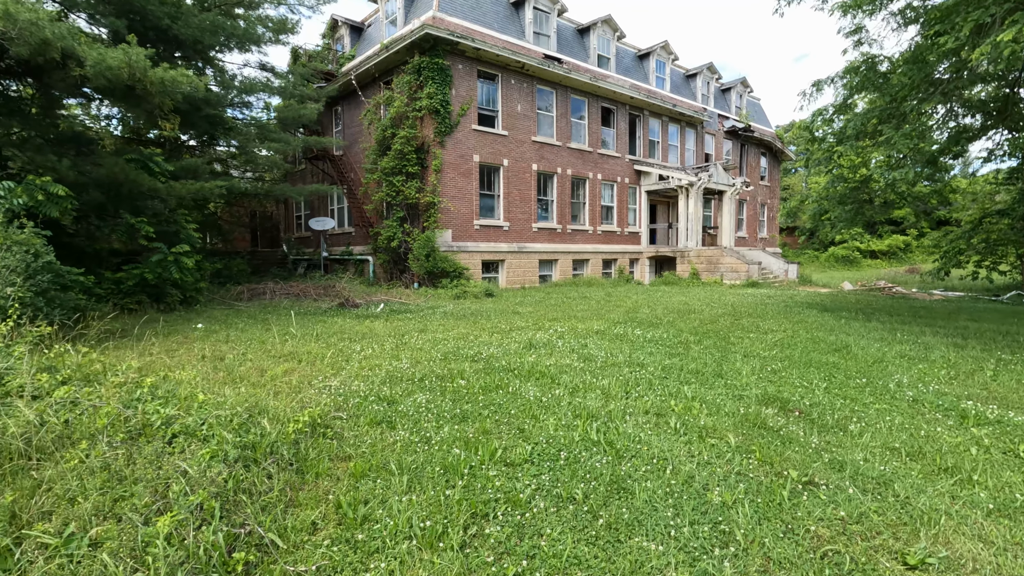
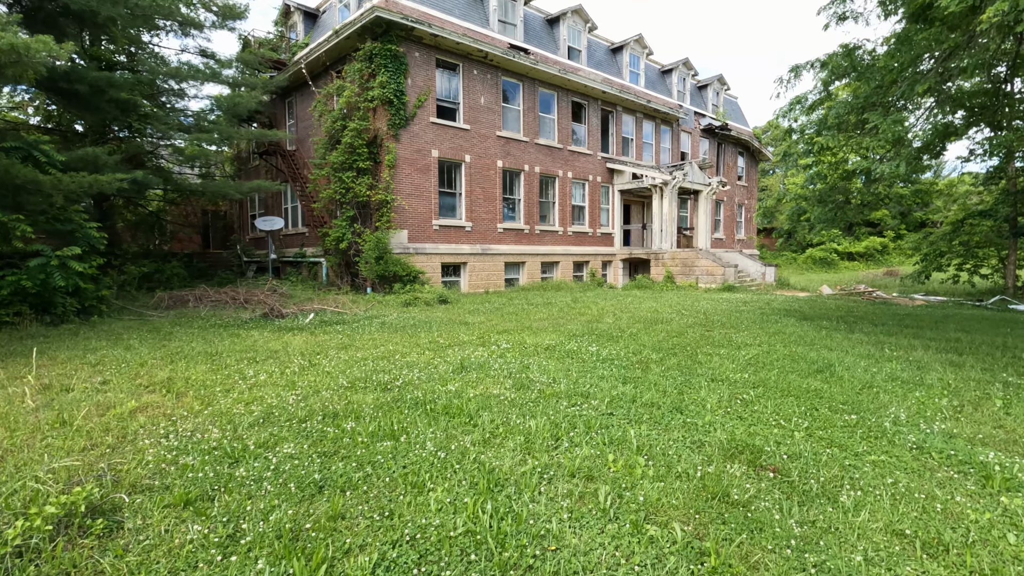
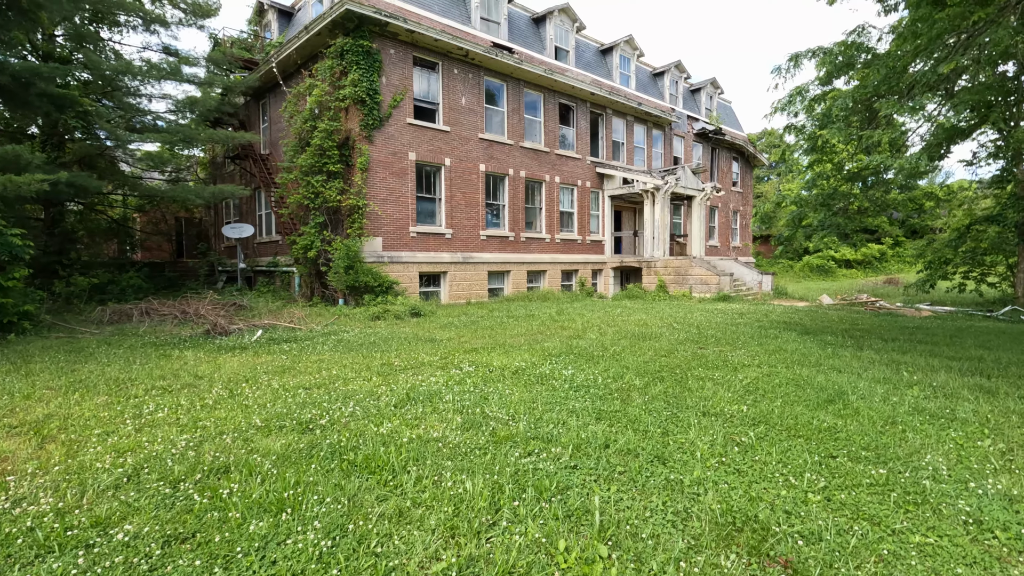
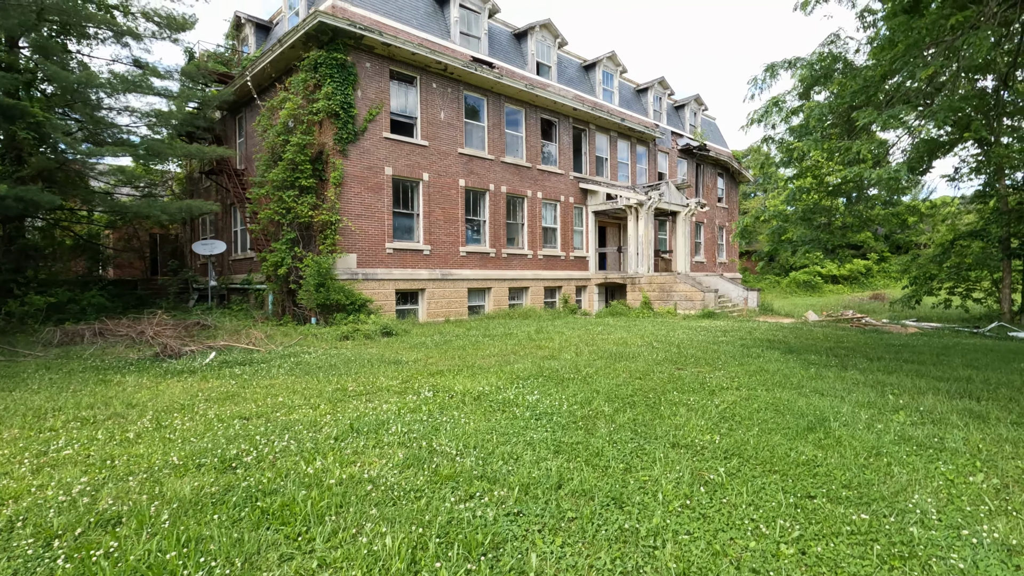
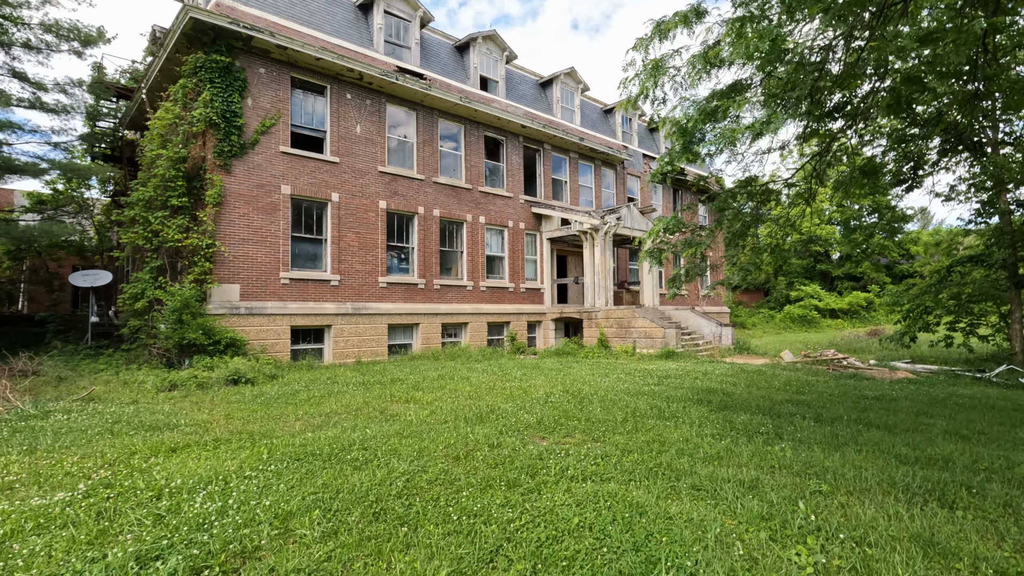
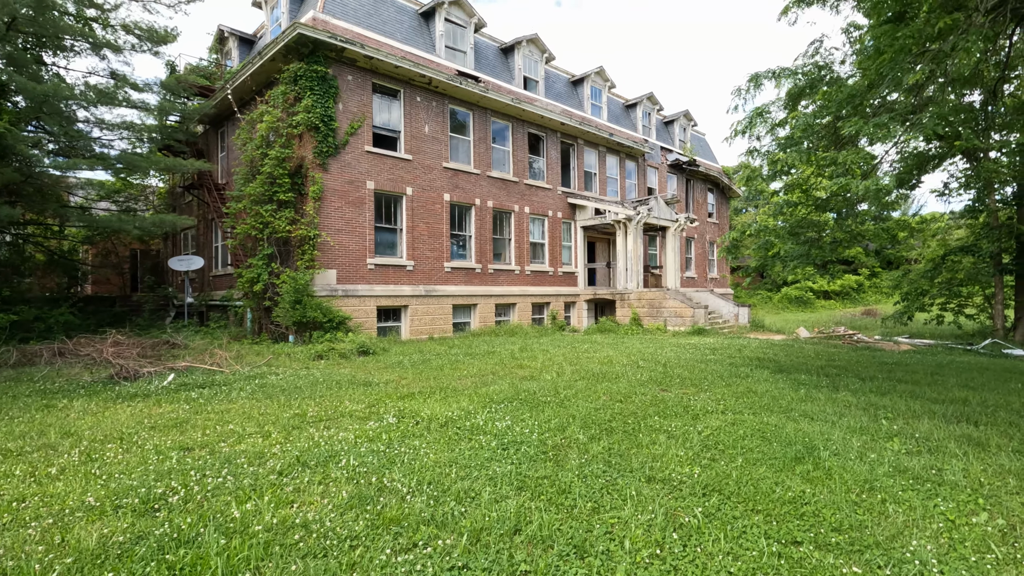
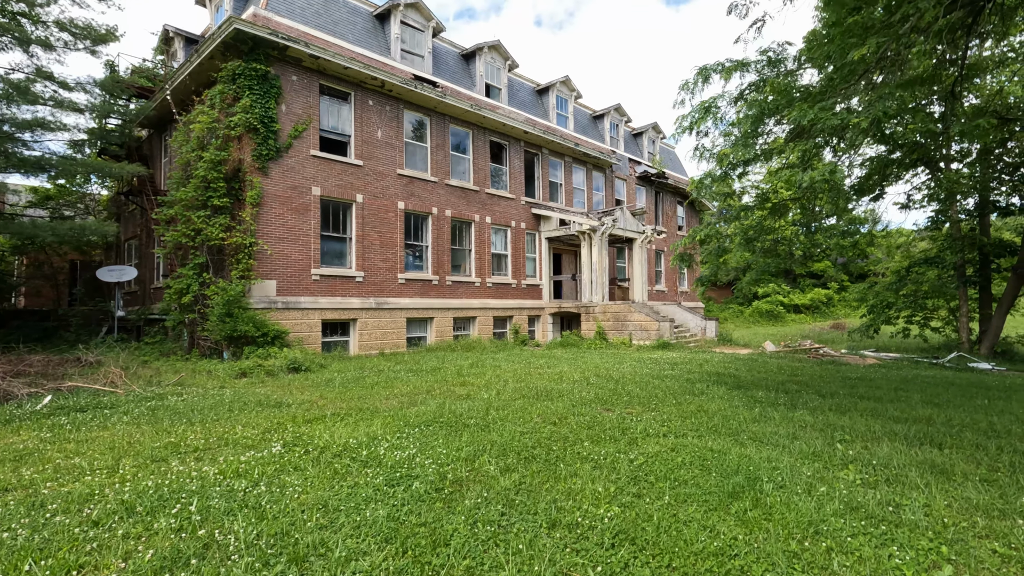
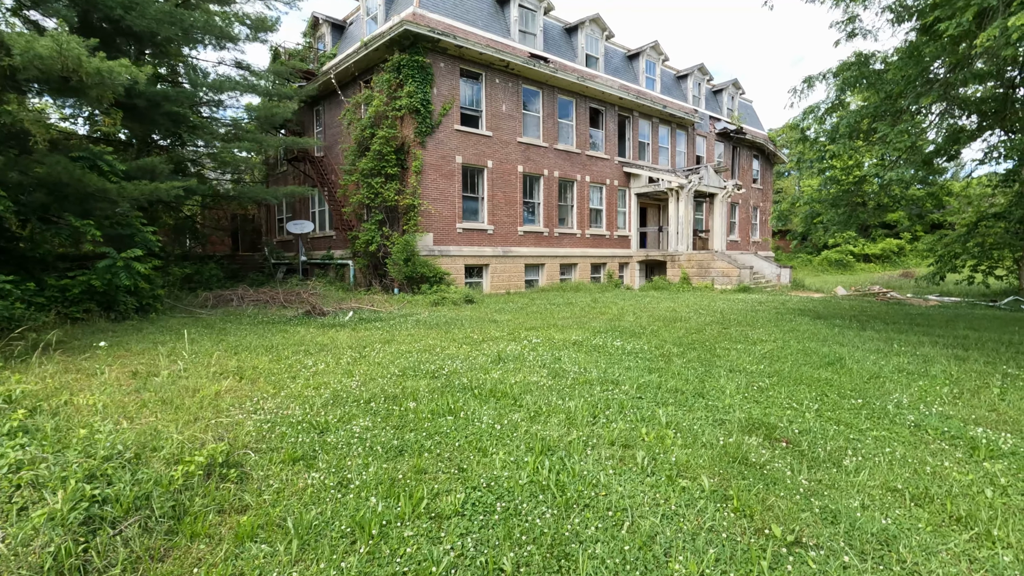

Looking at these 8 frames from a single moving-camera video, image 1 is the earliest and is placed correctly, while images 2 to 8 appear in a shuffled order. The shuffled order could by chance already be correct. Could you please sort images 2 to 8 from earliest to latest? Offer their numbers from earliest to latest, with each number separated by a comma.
8, 2, 3, 4, 6, 7, 5
